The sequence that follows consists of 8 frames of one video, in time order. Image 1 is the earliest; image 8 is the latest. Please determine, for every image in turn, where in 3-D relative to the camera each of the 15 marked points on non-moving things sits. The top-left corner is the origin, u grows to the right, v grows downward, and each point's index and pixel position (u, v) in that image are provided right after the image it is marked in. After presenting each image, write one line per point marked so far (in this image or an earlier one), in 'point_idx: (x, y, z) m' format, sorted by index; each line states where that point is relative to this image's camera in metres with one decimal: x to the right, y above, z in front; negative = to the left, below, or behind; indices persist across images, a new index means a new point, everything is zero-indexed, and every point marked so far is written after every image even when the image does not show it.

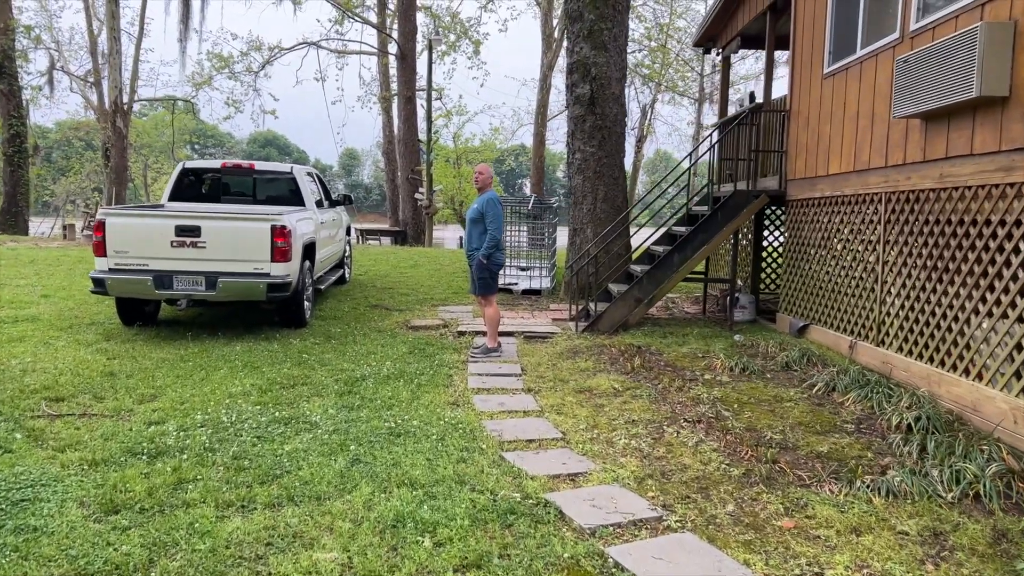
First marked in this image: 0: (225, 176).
0: (-3.0, +1.2, +8.7) m
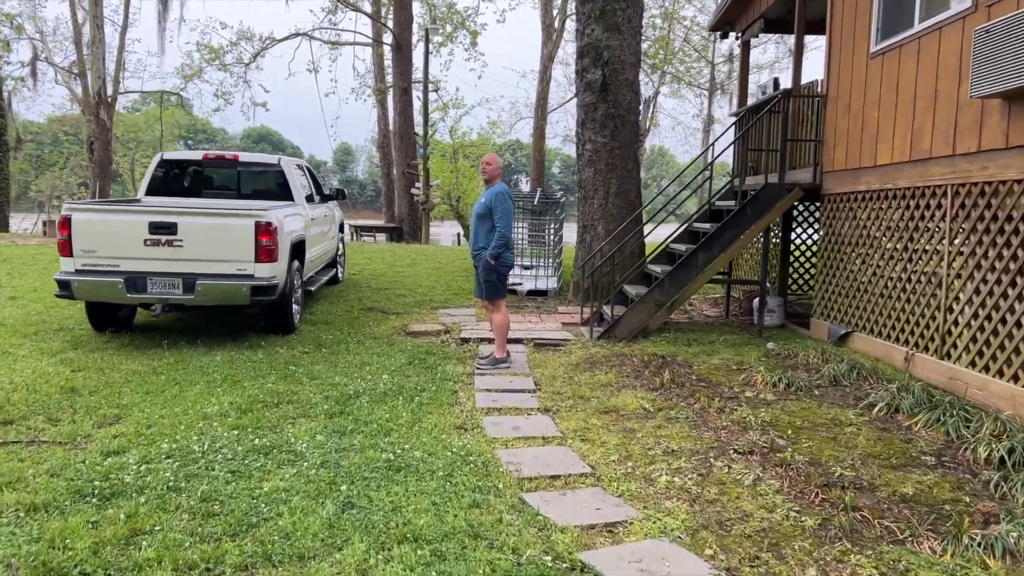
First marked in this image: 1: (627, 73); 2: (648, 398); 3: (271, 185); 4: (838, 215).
0: (-3.0, +1.2, +8.0) m
1: (+1.2, +2.2, +8.2) m
2: (+0.8, -0.6, +4.6) m
3: (-2.4, +1.0, +8.1) m
4: (+2.5, +0.6, +6.3) m
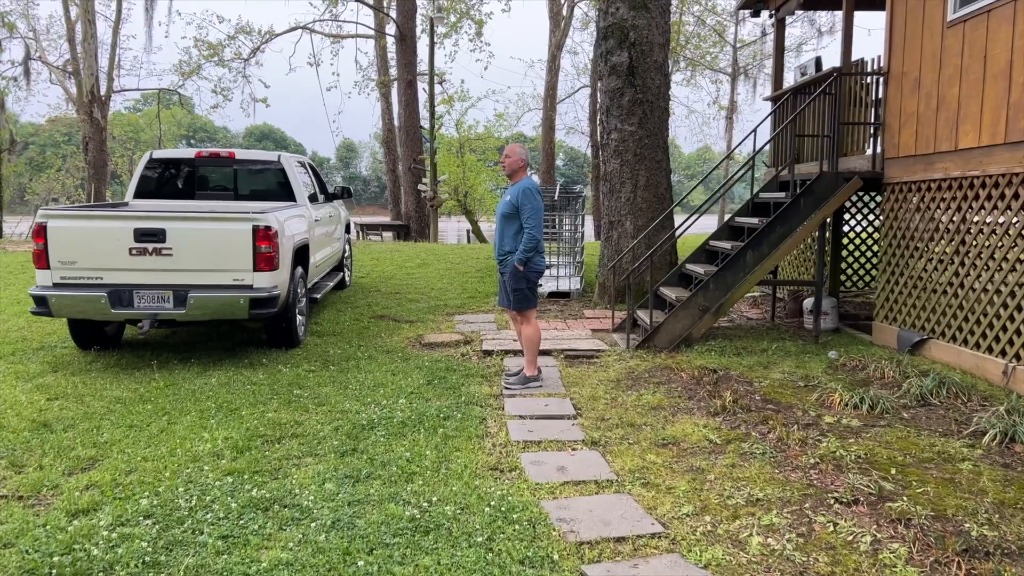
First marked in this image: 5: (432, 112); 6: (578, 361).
0: (-2.8, +1.1, +7.3) m
1: (+1.3, +2.2, +7.5) m
2: (+1.0, -0.7, +4.0) m
3: (-2.2, +0.9, +7.4) m
4: (+2.7, +0.6, +5.6) m
5: (-1.9, +4.2, +19.5) m
6: (+0.5, -0.5, +5.7) m
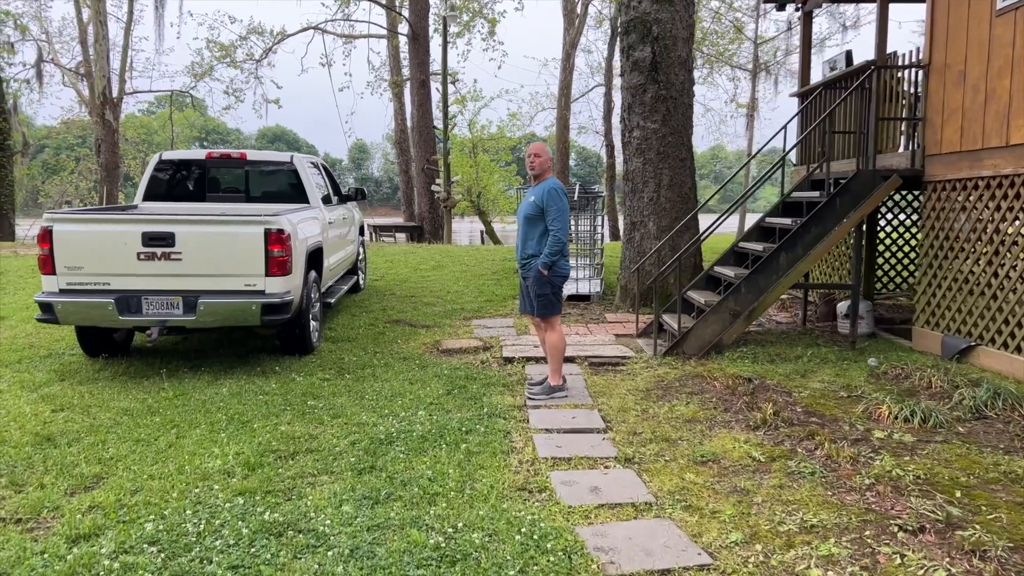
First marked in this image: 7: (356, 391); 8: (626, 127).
0: (-2.6, +1.0, +7.1) m
1: (+1.5, +2.1, +7.3) m
2: (+1.1, -0.7, +3.7) m
3: (-2.0, +0.9, +7.2) m
4: (+2.9, +0.5, +5.3) m
5: (-1.6, +4.2, +19.3) m
6: (+0.6, -0.5, +5.5) m
7: (-1.0, -0.6, +5.0) m
8: (+1.1, +1.5, +7.6) m
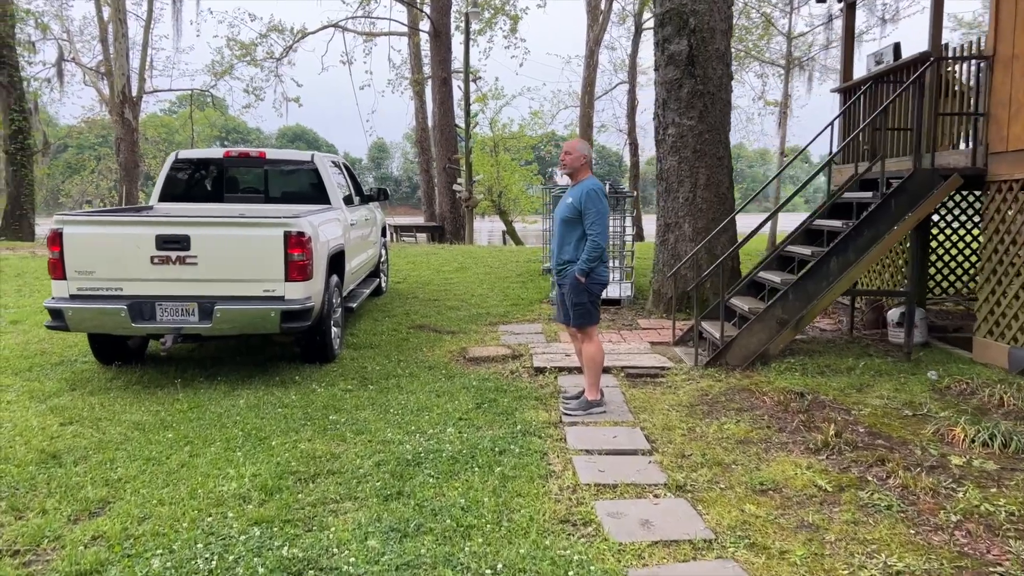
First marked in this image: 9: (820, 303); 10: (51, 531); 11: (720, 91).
0: (-2.4, +1.0, +6.9) m
1: (+1.8, +2.1, +6.9) m
2: (+1.3, -0.8, +3.4) m
3: (-1.8, +0.9, +6.9) m
4: (+3.1, +0.5, +5.0) m
5: (-1.1, +4.1, +19.0) m
6: (+0.8, -0.6, +5.2) m
7: (-0.8, -0.7, +4.7) m
8: (+1.3, +1.5, +7.2) m
9: (+1.9, -0.1, +5.1) m
10: (-1.8, -0.9, +3.1) m
11: (+1.8, +1.7, +7.0) m
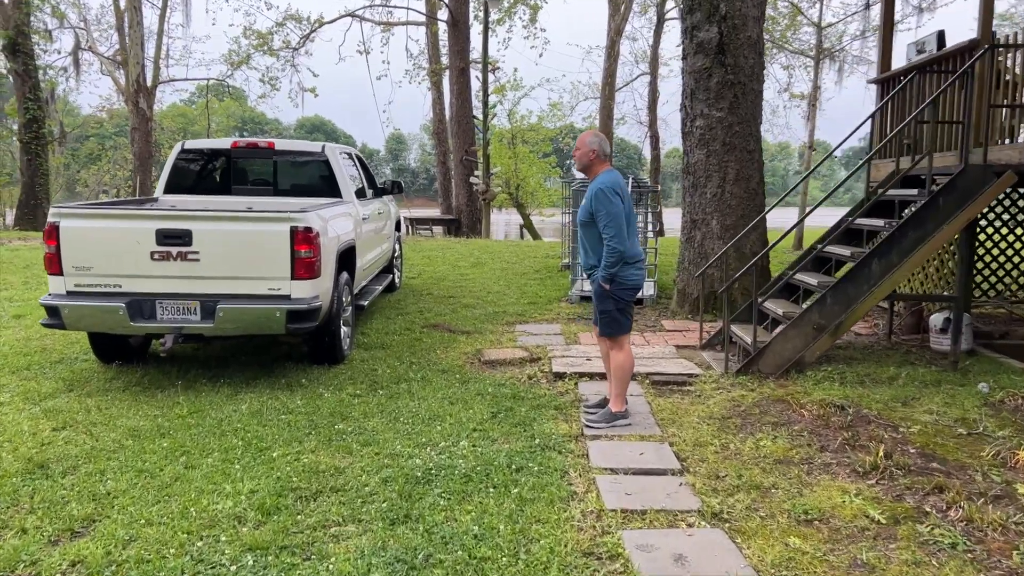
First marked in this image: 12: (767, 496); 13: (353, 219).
0: (-2.2, +1.0, +6.6) m
1: (+1.9, +2.1, +6.5) m
2: (+1.3, -0.8, +3.0) m
3: (-1.6, +0.9, +6.7) m
4: (+3.2, +0.5, +4.6) m
5: (-0.6, +4.3, +18.6) m
6: (+0.9, -0.6, +4.9) m
7: (-0.7, -0.7, +4.4) m
8: (+1.5, +1.5, +6.9) m
9: (+2.1, -0.1, +4.8) m
10: (-1.7, -0.9, +2.9) m
11: (+2.0, +1.7, +6.6) m
12: (+1.0, -0.8, +3.2) m
13: (-1.2, +0.5, +6.2) m
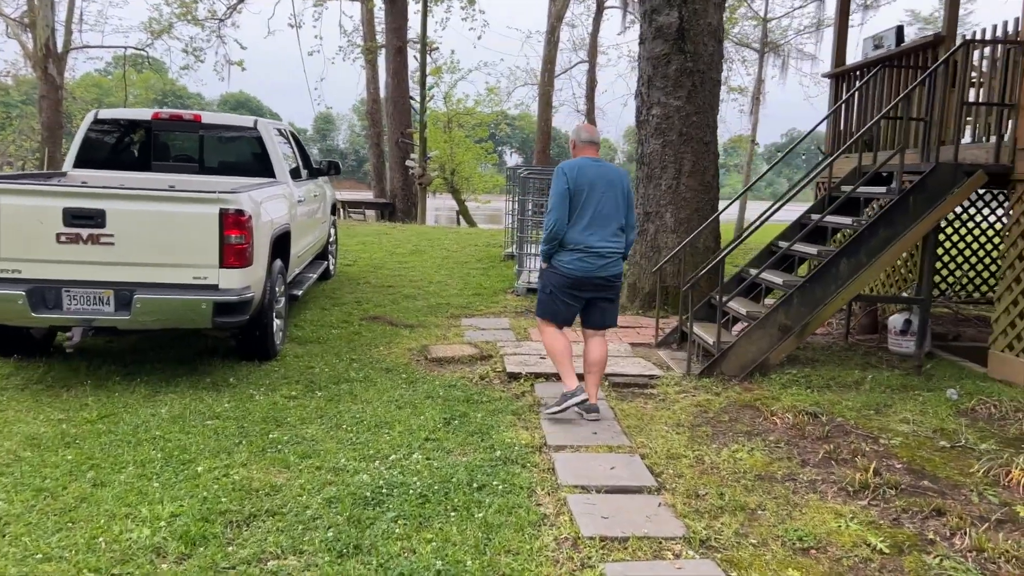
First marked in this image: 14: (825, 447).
0: (-2.6, +1.1, +6.0) m
1: (+1.5, +2.1, +6.3) m
2: (+1.2, -0.8, +2.8) m
3: (-2.0, +1.0, +6.1) m
4: (+2.9, +0.4, +4.5) m
5: (-2.0, +4.6, +18.1) m
6: (+0.7, -0.6, +4.6) m
7: (-0.9, -0.6, +4.0) m
8: (+1.1, +1.5, +6.6) m
9: (+1.8, -0.1, +4.6) m
10: (-1.8, -0.9, +2.3) m
11: (+1.6, +1.7, +6.4) m
12: (+0.9, -0.8, +2.9) m
13: (-1.6, +0.6, +5.7) m
14: (+1.4, -0.7, +3.5) m
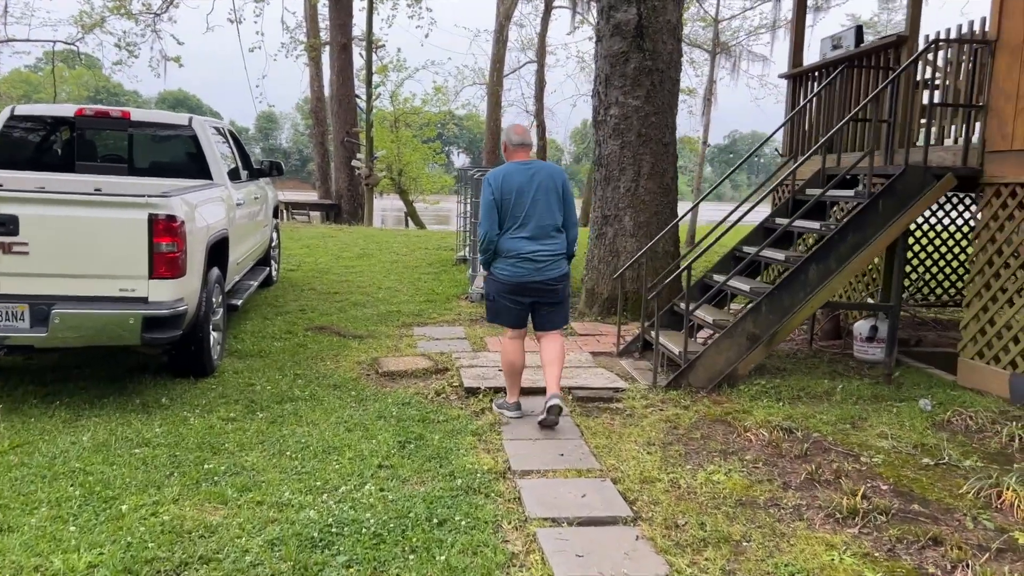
0: (-2.9, +1.1, +5.6) m
1: (+1.2, +2.1, +6.1) m
2: (+1.1, -0.8, +2.6) m
3: (-2.3, +0.9, +5.7) m
4: (+2.7, +0.4, +4.4) m
5: (-3.1, +4.5, +17.6) m
6: (+0.4, -0.6, +4.3) m
7: (-1.1, -0.7, +3.7) m
8: (+0.7, +1.5, +6.4) m
9: (+1.6, -0.2, +4.4) m
10: (-1.9, -1.0, +2.0) m
11: (+1.2, +1.7, +6.2) m
12: (+0.8, -0.9, +2.7) m
13: (-1.9, +0.5, +5.3) m
14: (+1.2, -0.7, +3.3) m
